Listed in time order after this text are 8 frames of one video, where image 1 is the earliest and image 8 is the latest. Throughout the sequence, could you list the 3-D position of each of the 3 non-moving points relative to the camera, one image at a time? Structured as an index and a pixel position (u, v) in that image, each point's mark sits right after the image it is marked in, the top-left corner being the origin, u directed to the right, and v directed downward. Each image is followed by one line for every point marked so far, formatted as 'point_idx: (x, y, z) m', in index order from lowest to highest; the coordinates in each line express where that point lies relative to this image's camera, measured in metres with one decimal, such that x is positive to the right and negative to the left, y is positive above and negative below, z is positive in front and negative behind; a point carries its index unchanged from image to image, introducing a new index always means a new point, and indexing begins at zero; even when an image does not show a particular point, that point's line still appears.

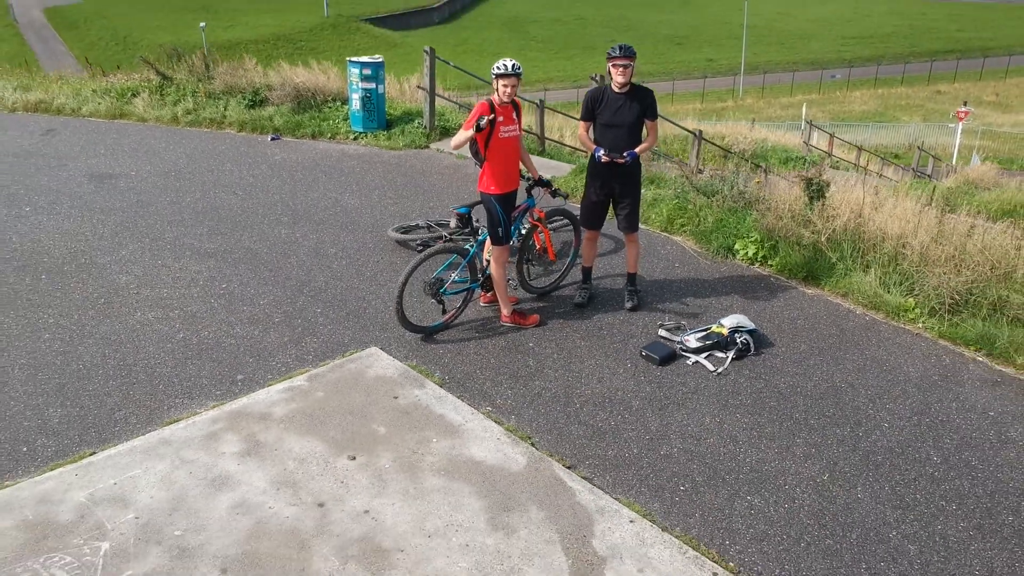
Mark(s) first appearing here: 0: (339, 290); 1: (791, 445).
0: (-0.5, 0.0, +3.0) m
1: (+0.6, -0.4, +2.3) m
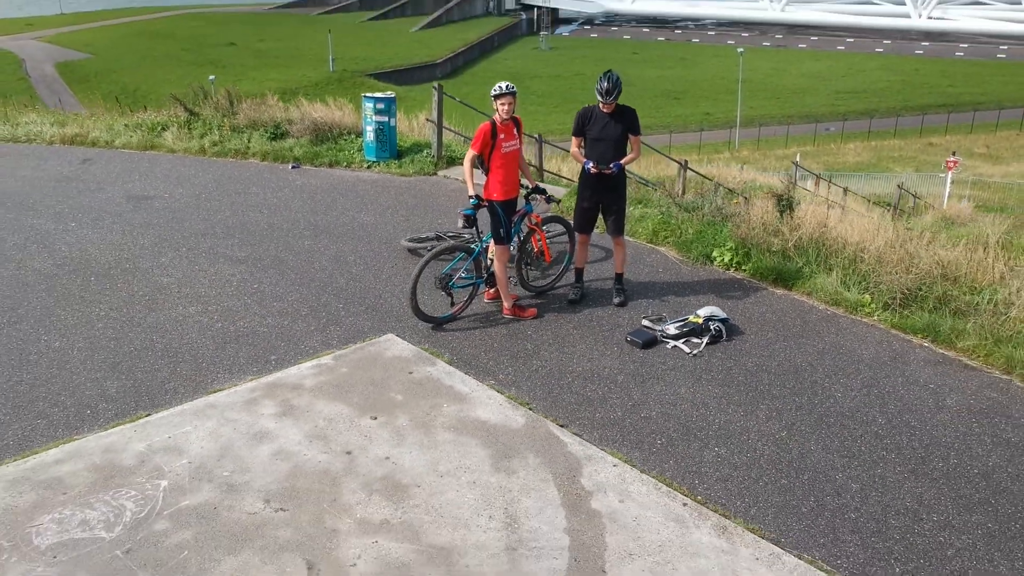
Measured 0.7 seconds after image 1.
0: (-0.5, 0.0, +3.4) m
1: (+0.6, -0.3, +2.6) m
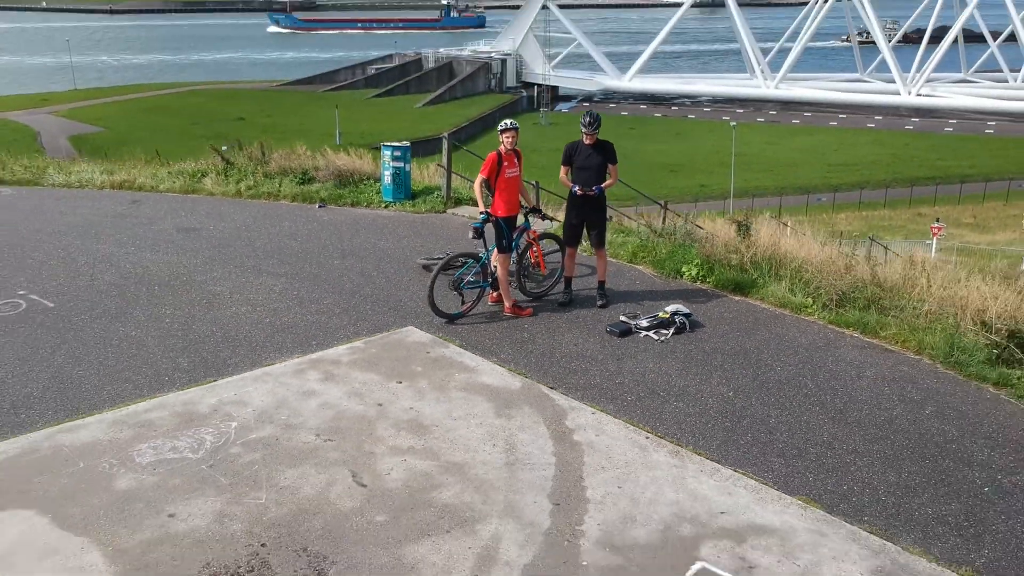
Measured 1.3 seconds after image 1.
0: (-0.5, 0.0, +4.0) m
1: (+0.6, -0.3, +3.2) m
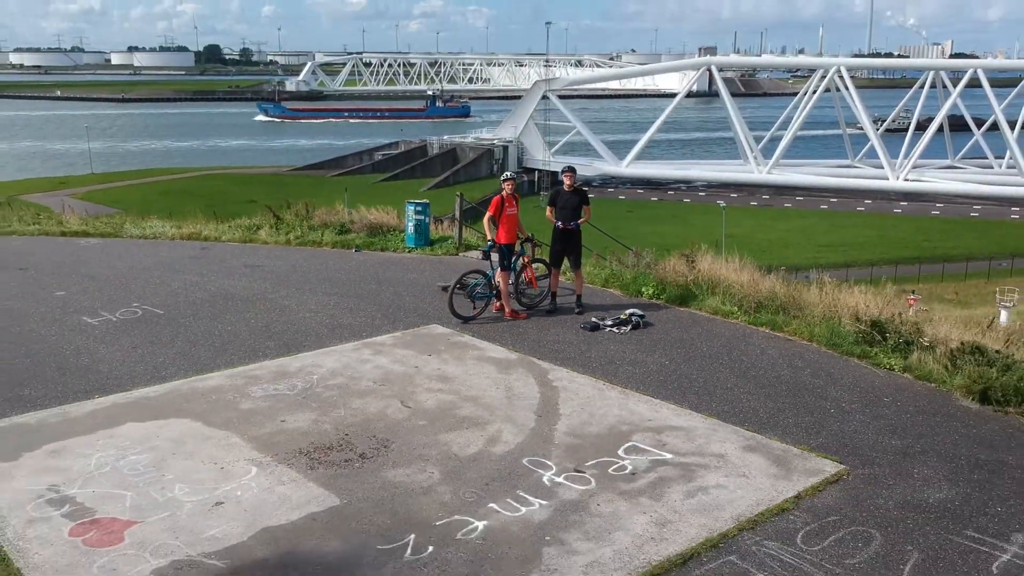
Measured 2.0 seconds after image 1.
0: (-0.5, -0.1, +5.3) m
1: (+0.6, -0.3, +4.5) m
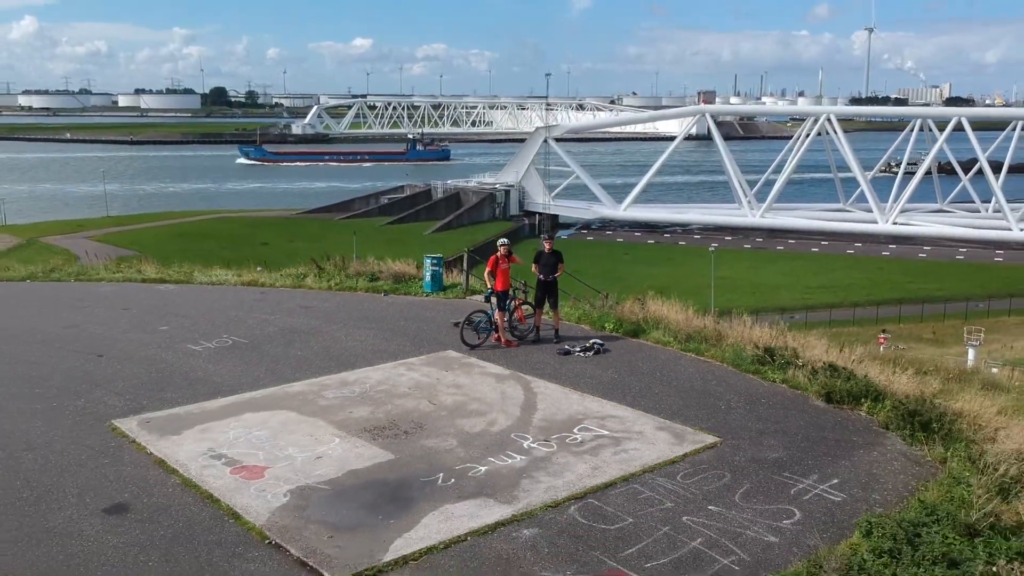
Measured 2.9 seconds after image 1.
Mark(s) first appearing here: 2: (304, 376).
0: (-0.6, -0.4, +7.0) m
1: (+0.6, -0.5, +6.2) m
2: (-1.3, -0.6, +6.1) m
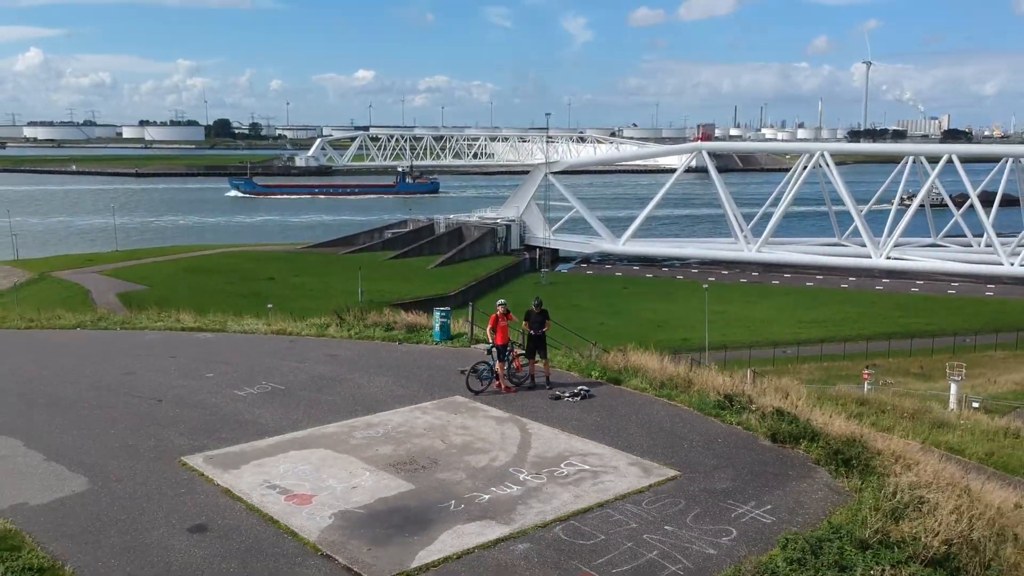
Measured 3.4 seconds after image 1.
0: (-0.6, -0.8, +8.1) m
1: (+0.6, -0.9, +7.3) m
2: (-1.3, -1.0, +7.2) m
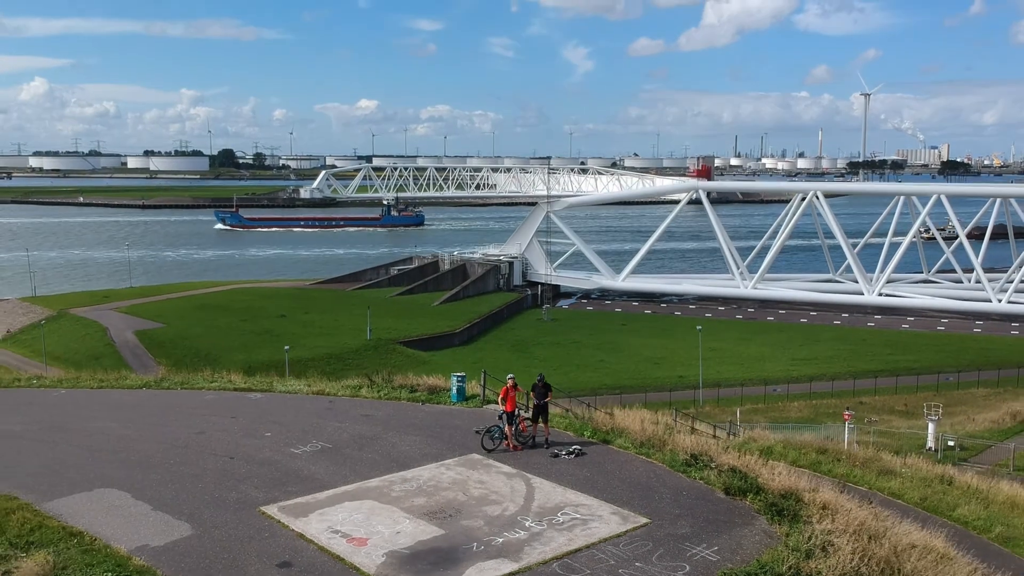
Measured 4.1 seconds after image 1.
0: (-0.5, -1.6, +9.9) m
1: (+0.6, -1.7, +9.0) m
2: (-1.2, -1.7, +8.9) m
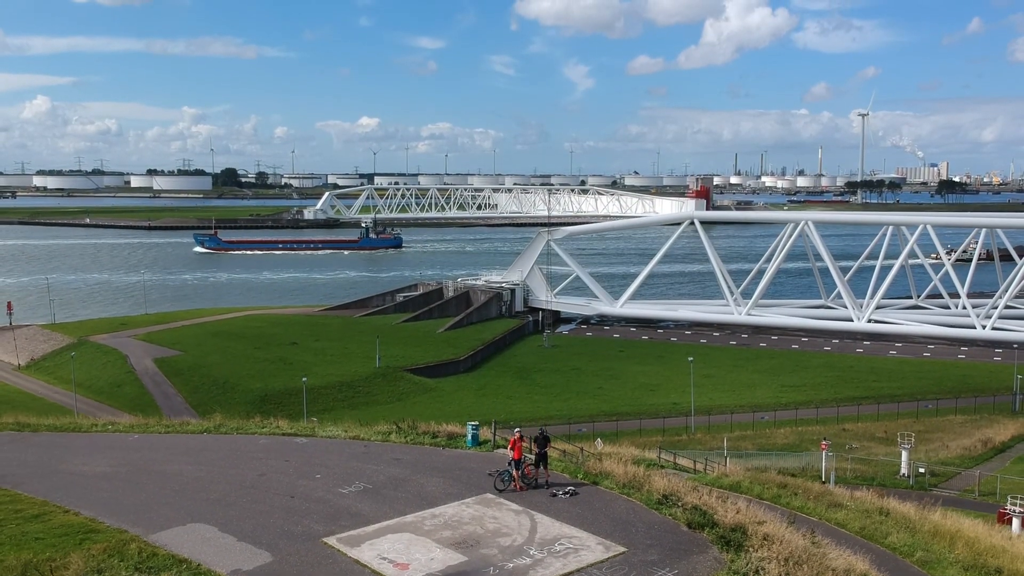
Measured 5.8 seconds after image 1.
0: (-0.4, -2.4, +12.1) m
1: (+0.7, -2.5, +11.3) m
2: (-1.1, -2.5, +11.1) m
